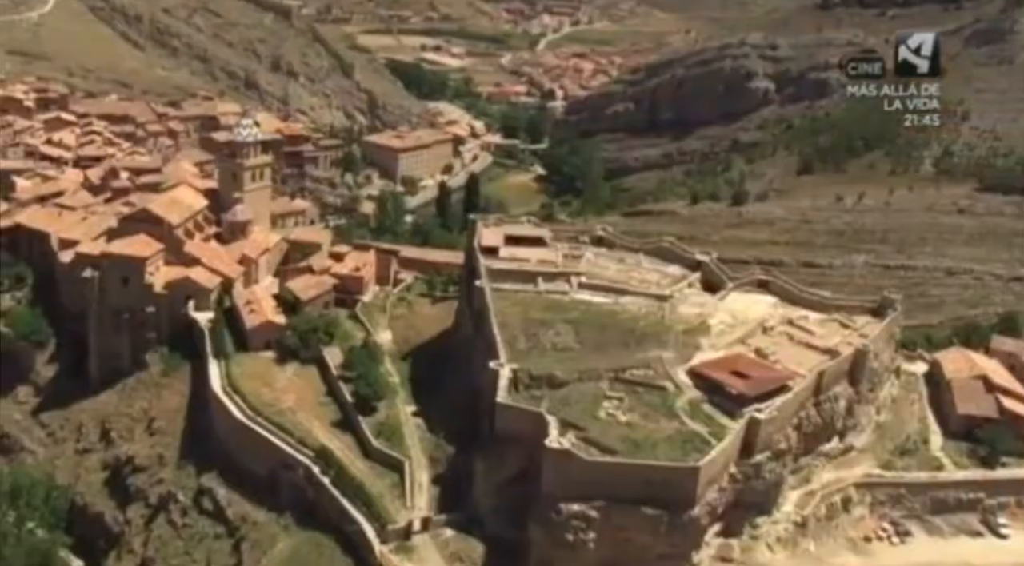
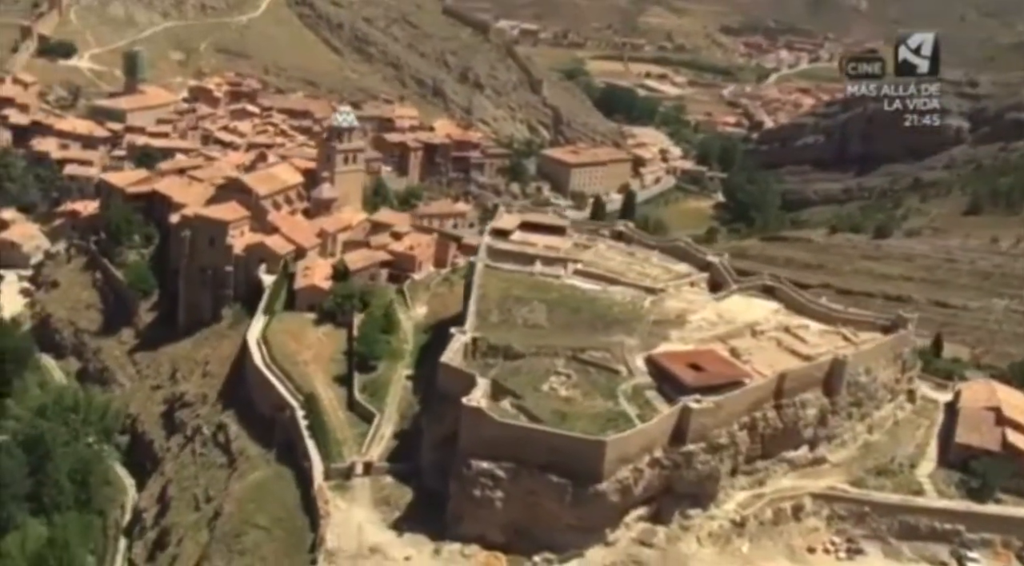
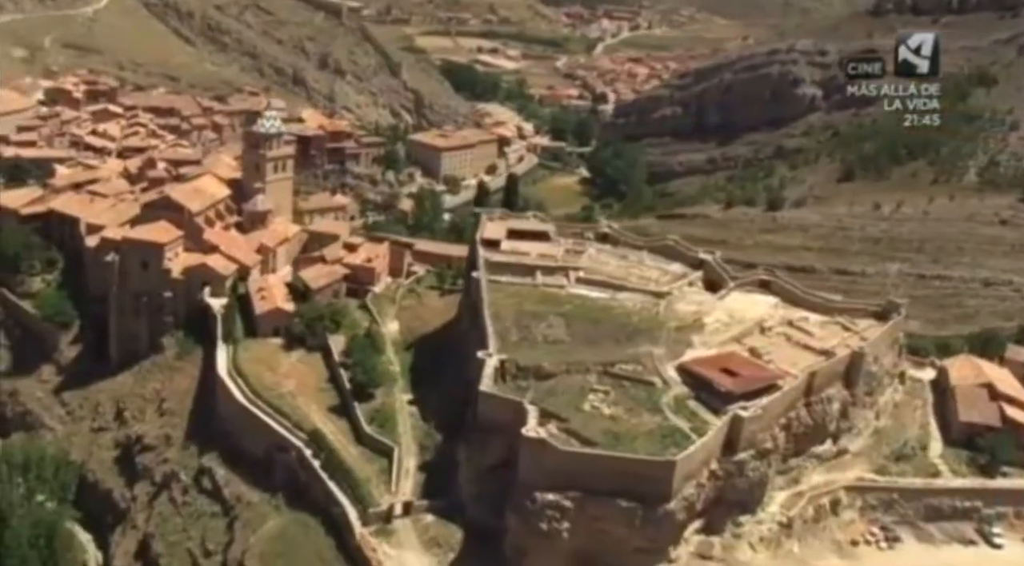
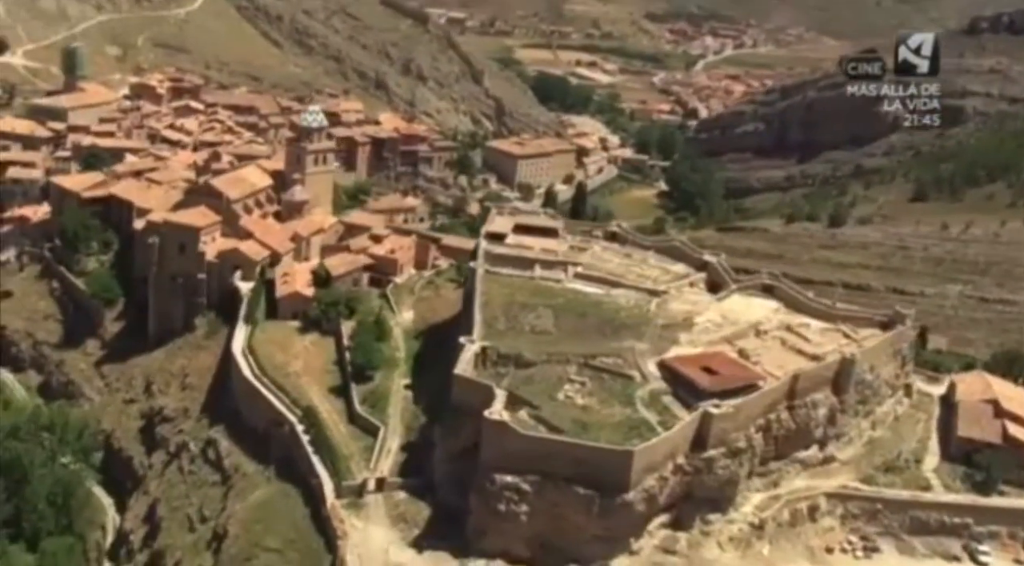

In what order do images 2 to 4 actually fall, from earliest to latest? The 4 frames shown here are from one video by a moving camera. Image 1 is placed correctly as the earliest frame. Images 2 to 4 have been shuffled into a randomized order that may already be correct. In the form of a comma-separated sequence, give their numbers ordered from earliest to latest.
3, 4, 2
